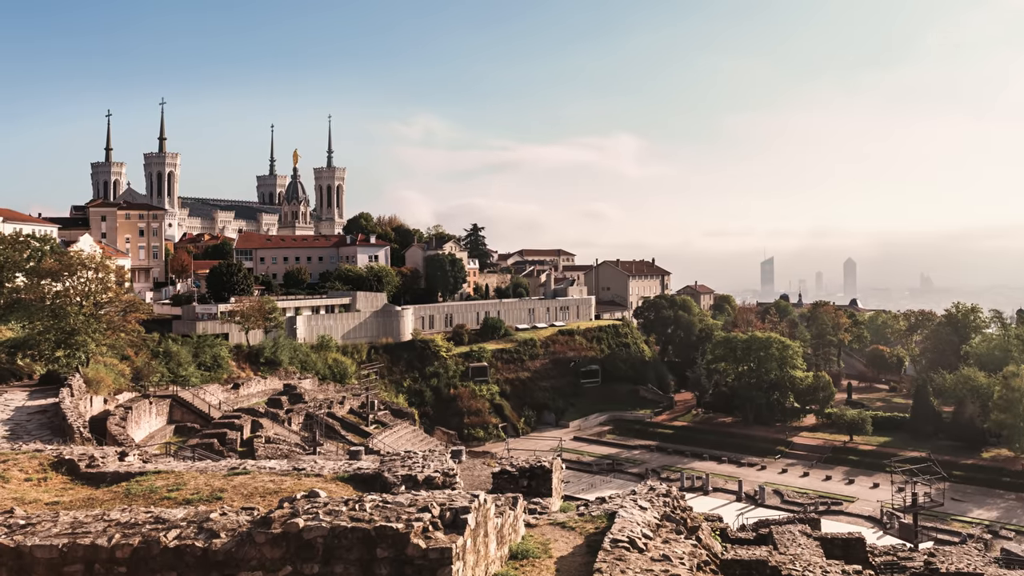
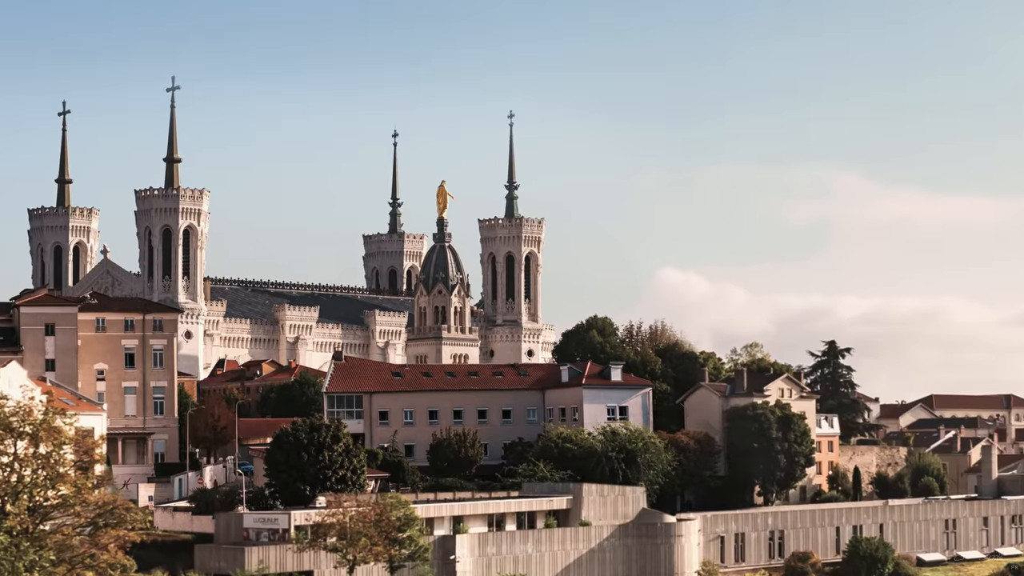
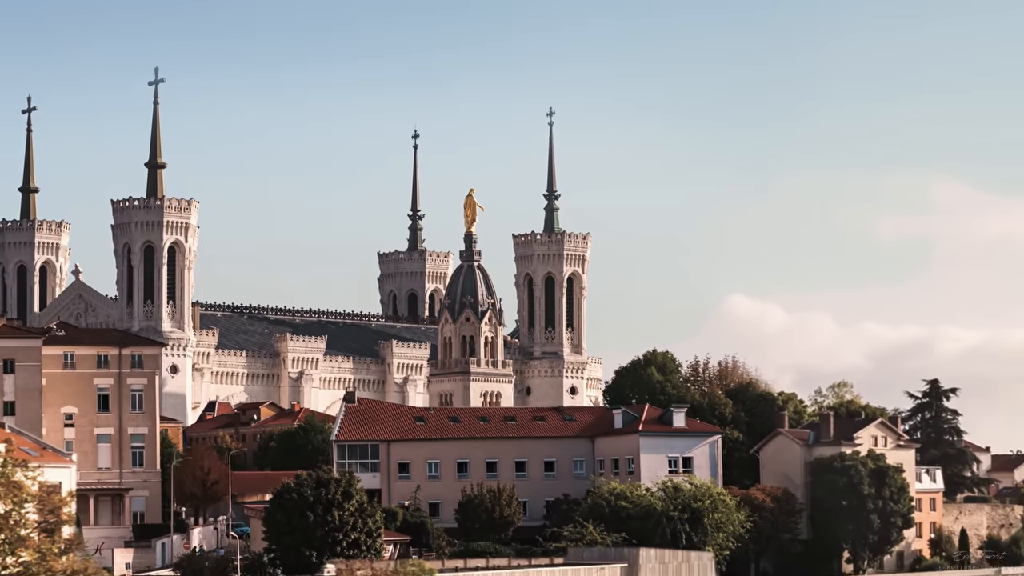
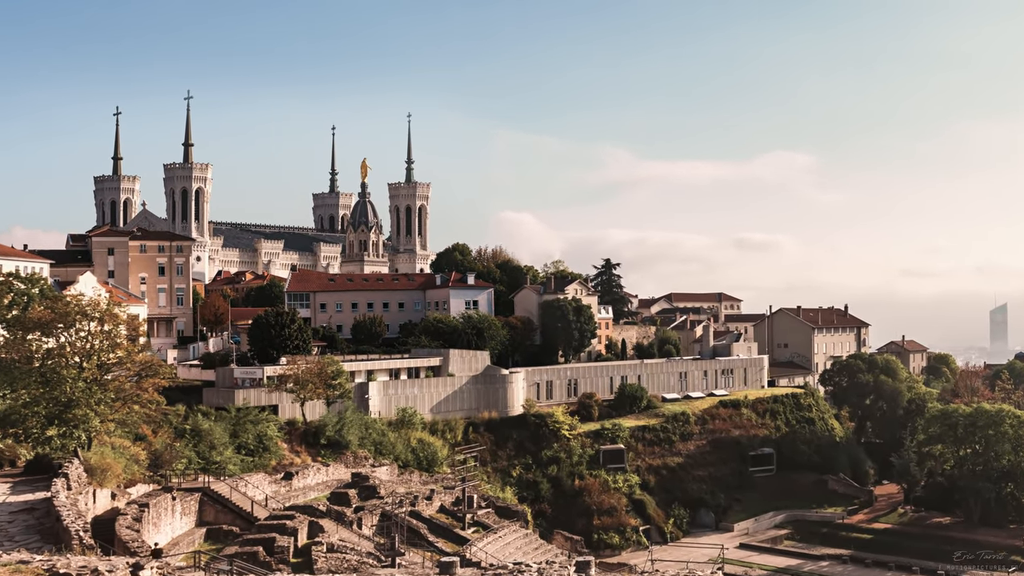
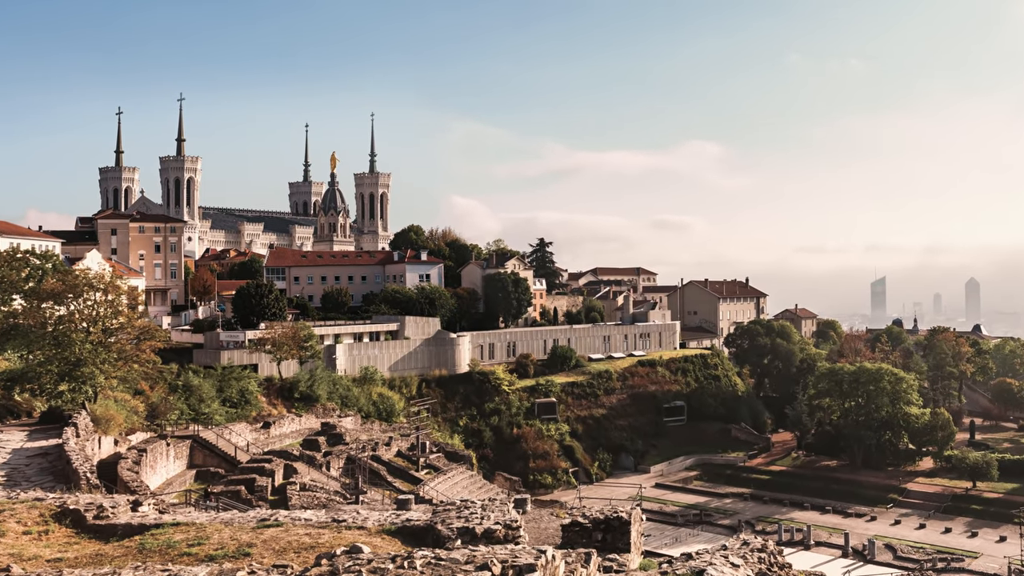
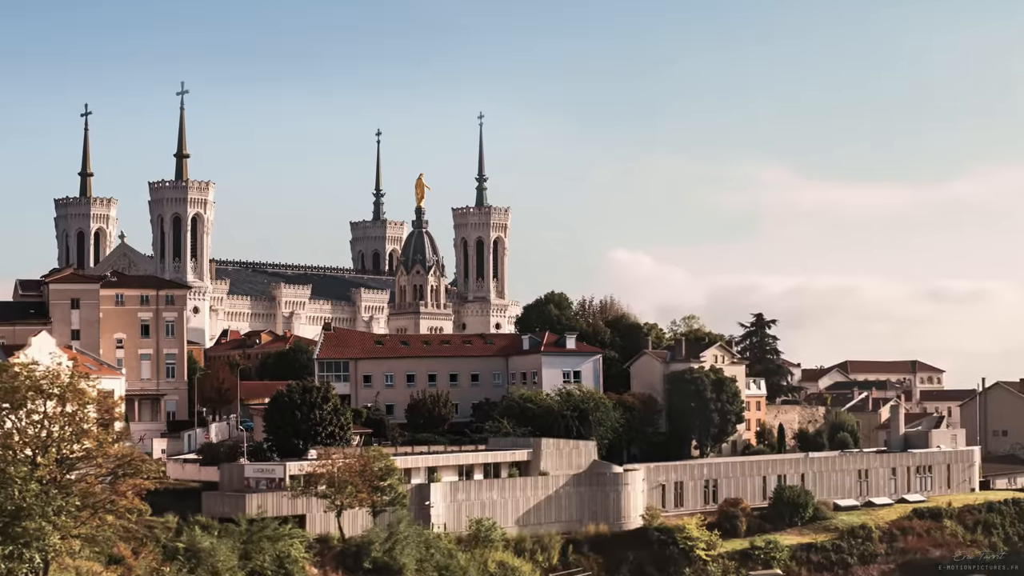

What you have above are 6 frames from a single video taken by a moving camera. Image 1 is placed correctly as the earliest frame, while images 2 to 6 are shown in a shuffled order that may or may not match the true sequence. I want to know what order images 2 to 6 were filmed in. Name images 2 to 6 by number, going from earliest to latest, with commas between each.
5, 4, 6, 2, 3
